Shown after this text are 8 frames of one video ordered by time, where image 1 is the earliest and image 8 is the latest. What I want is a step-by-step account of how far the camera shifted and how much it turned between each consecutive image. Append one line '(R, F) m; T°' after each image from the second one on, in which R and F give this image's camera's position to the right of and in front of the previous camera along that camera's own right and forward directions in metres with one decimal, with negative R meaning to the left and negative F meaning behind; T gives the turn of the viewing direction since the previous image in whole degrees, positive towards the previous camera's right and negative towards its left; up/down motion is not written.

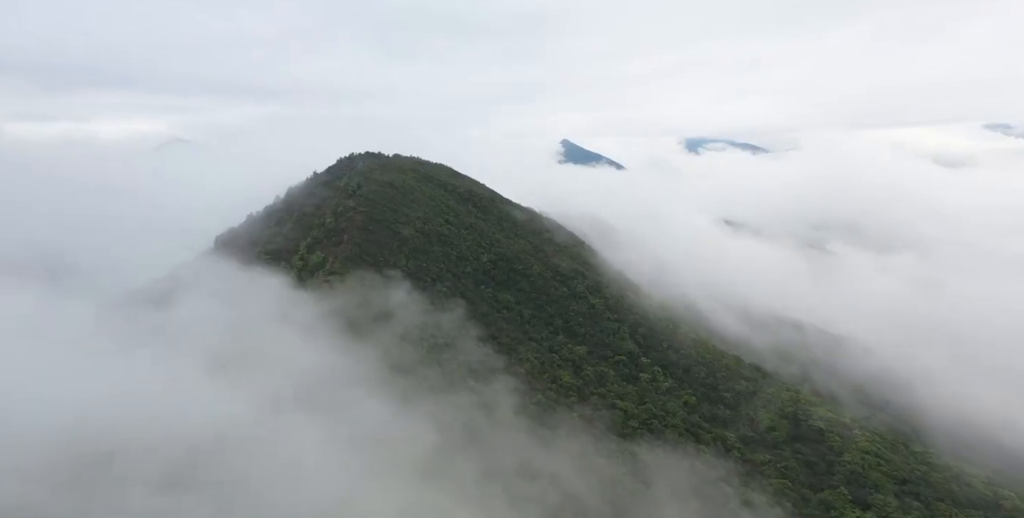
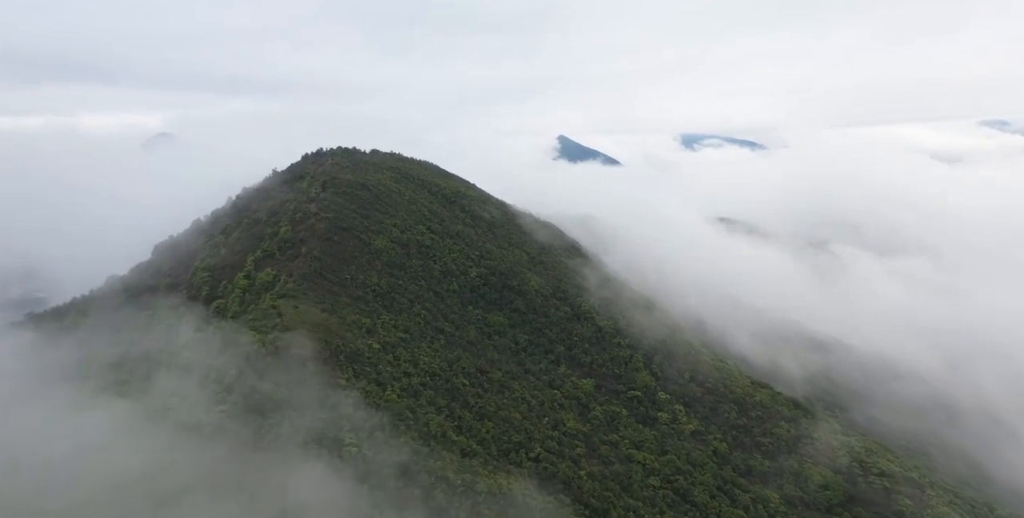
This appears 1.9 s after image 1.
(+0.4, +11.2) m; 0°
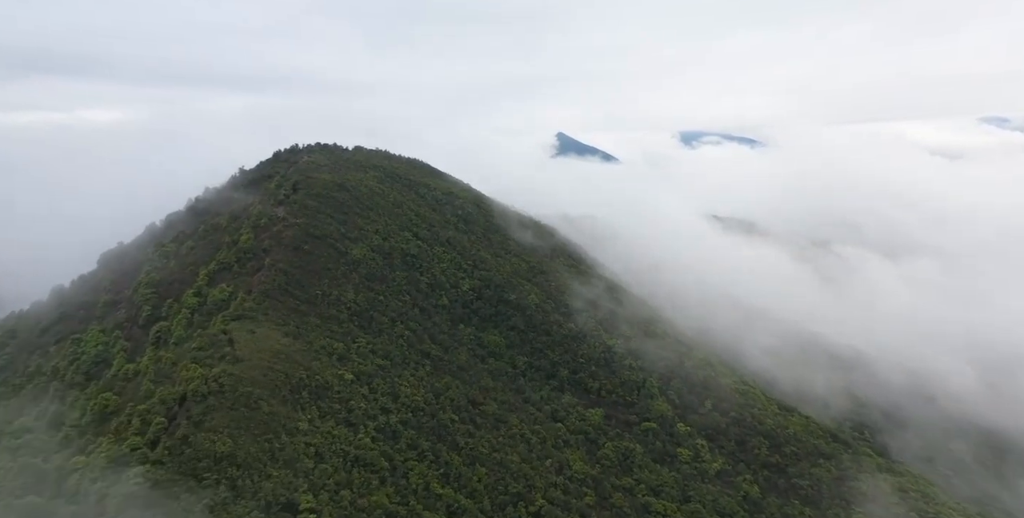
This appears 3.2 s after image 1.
(+0.2, +7.5) m; 0°
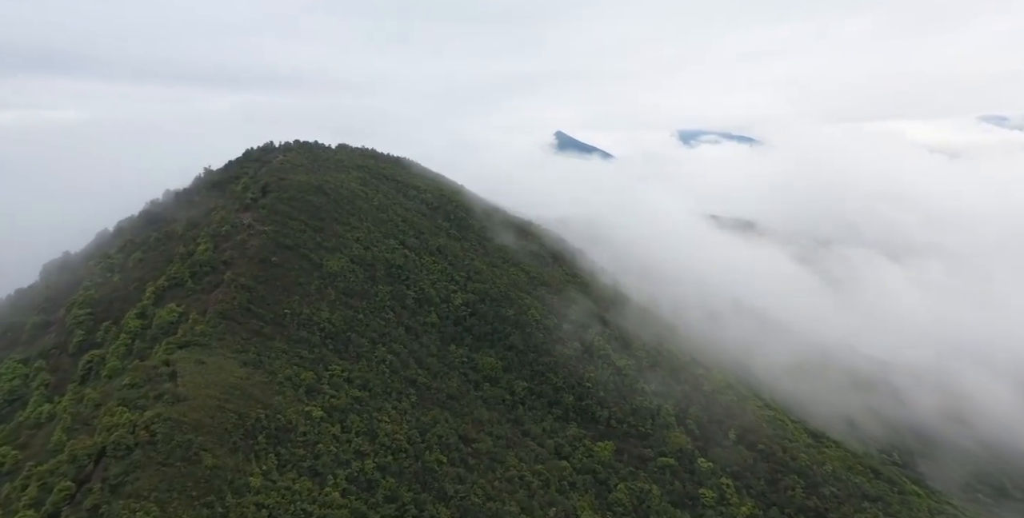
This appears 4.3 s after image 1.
(+0.1, +6.2) m; 0°
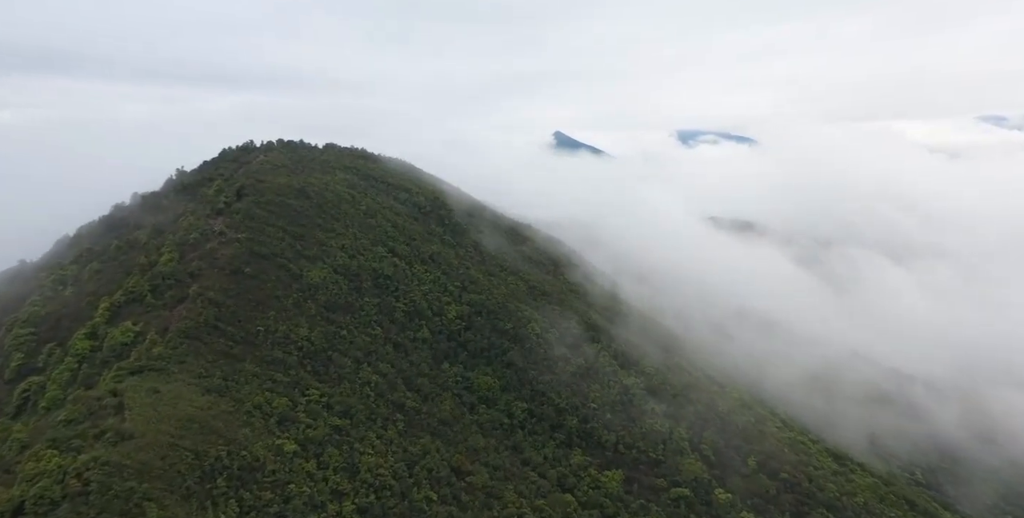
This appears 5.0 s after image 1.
(+0.1, +4.1) m; 0°
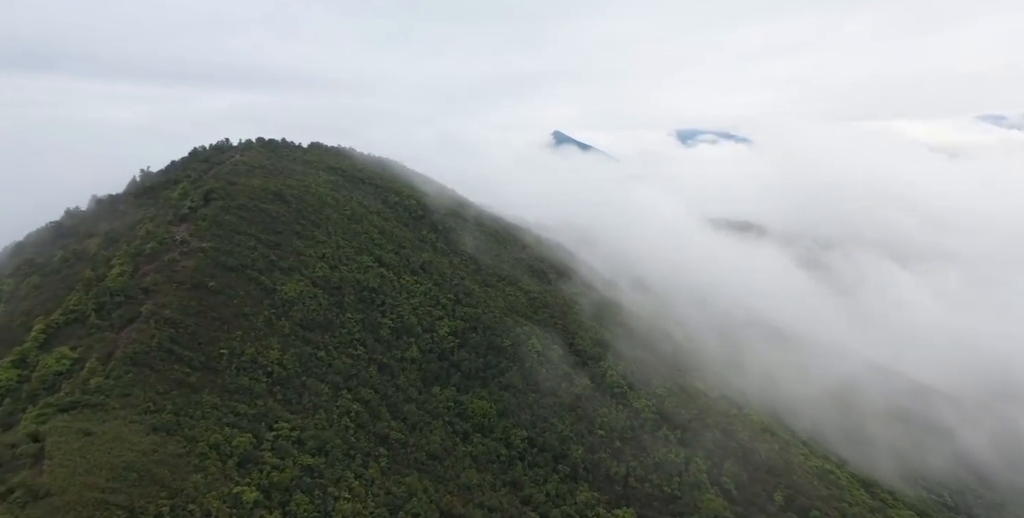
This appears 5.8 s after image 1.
(+0.1, +4.4) m; 0°
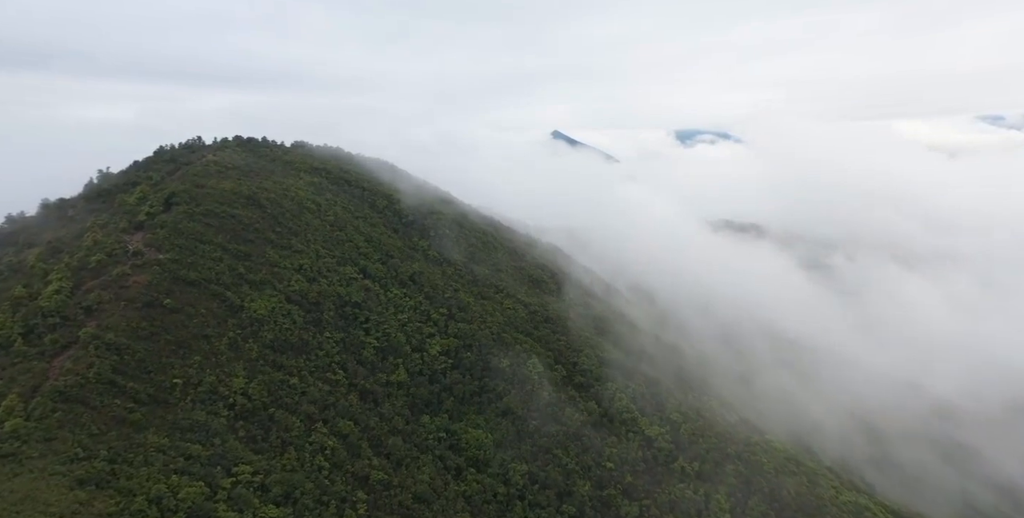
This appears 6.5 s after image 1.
(0.0, +4.3) m; 0°
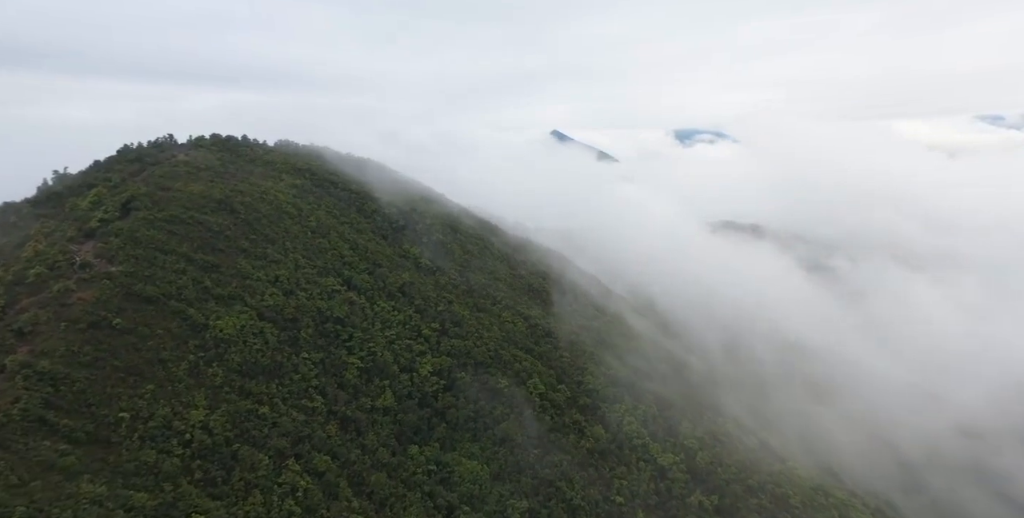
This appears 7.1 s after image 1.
(0.0, +3.7) m; 0°
